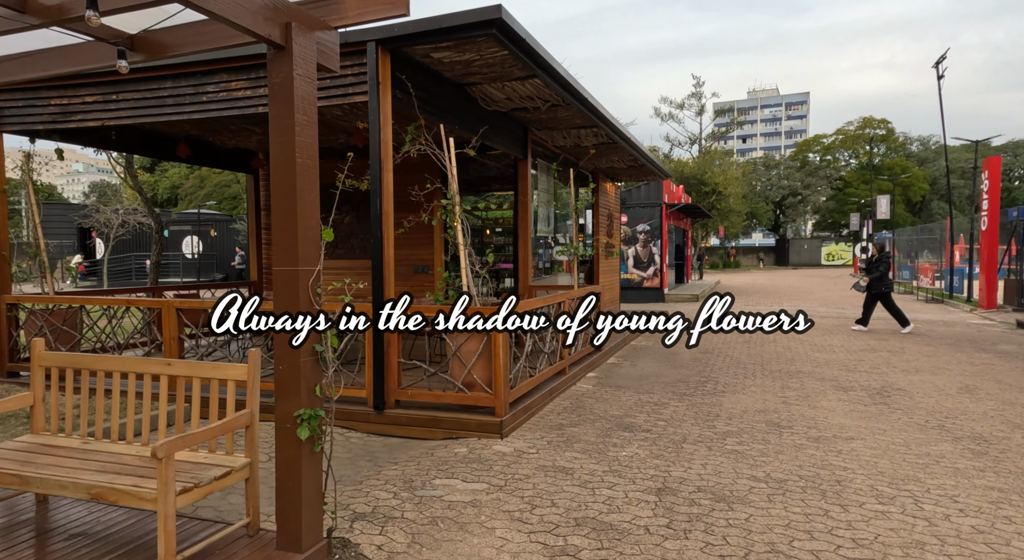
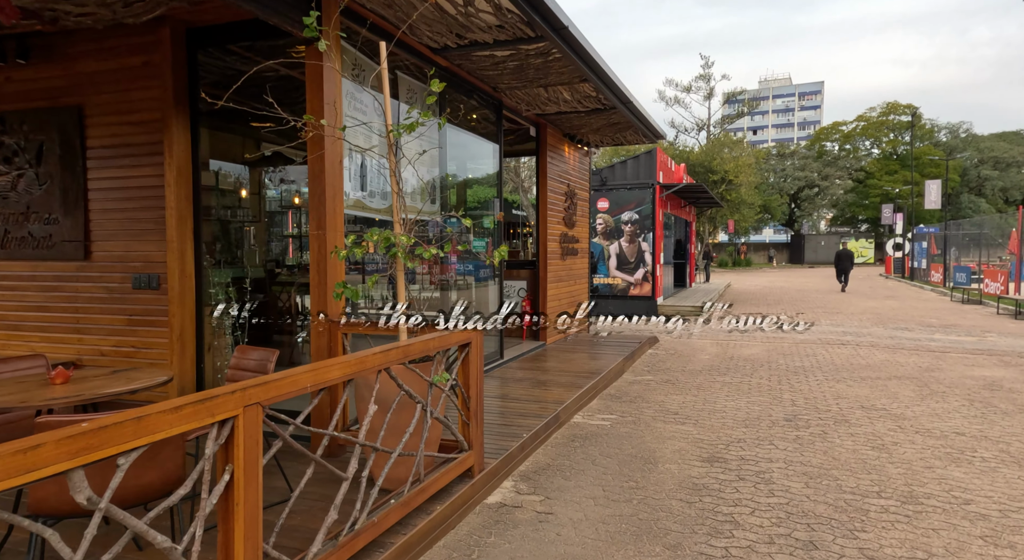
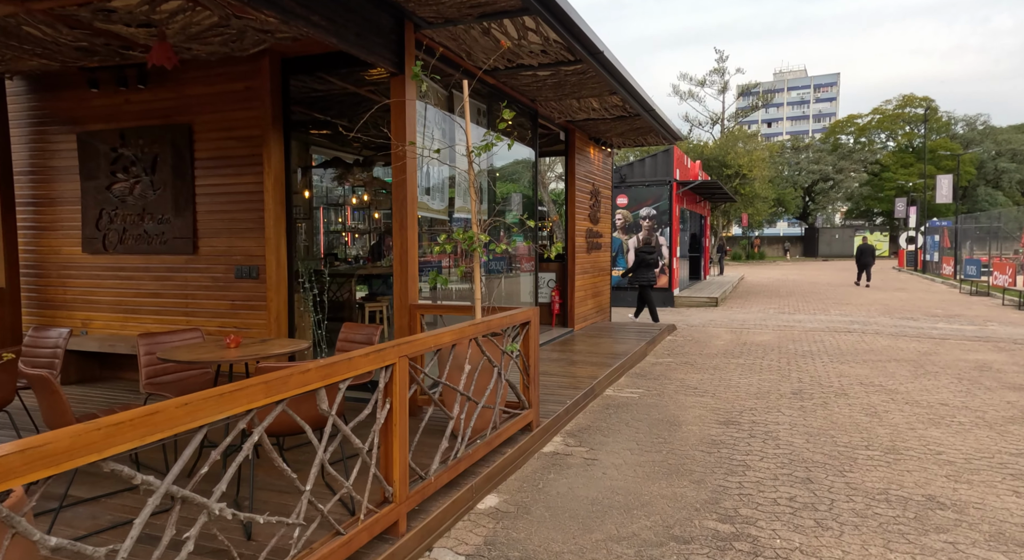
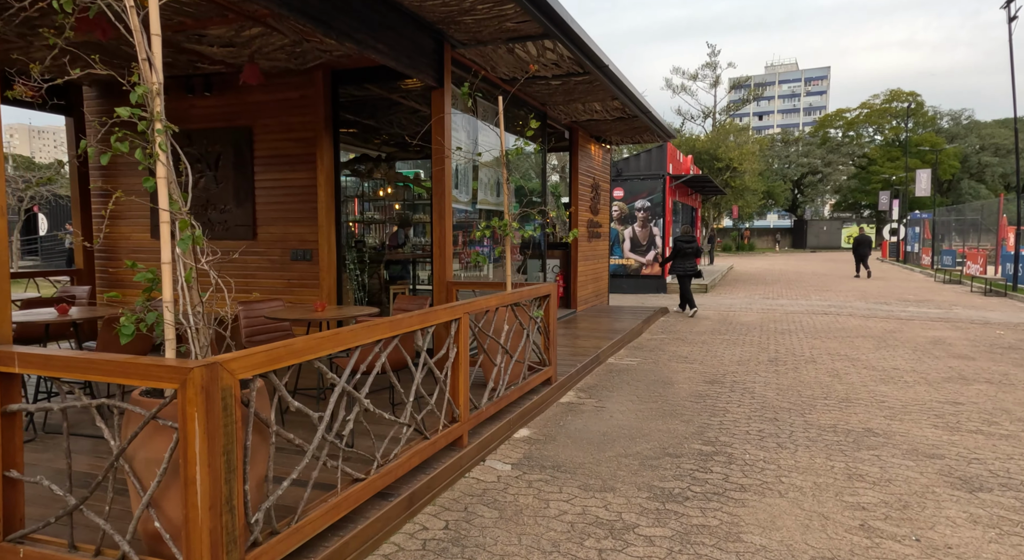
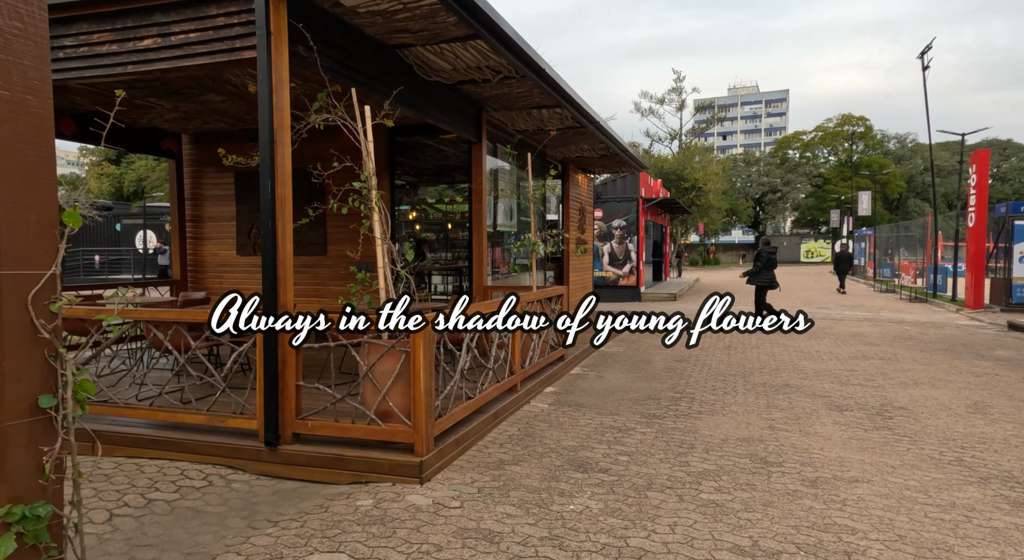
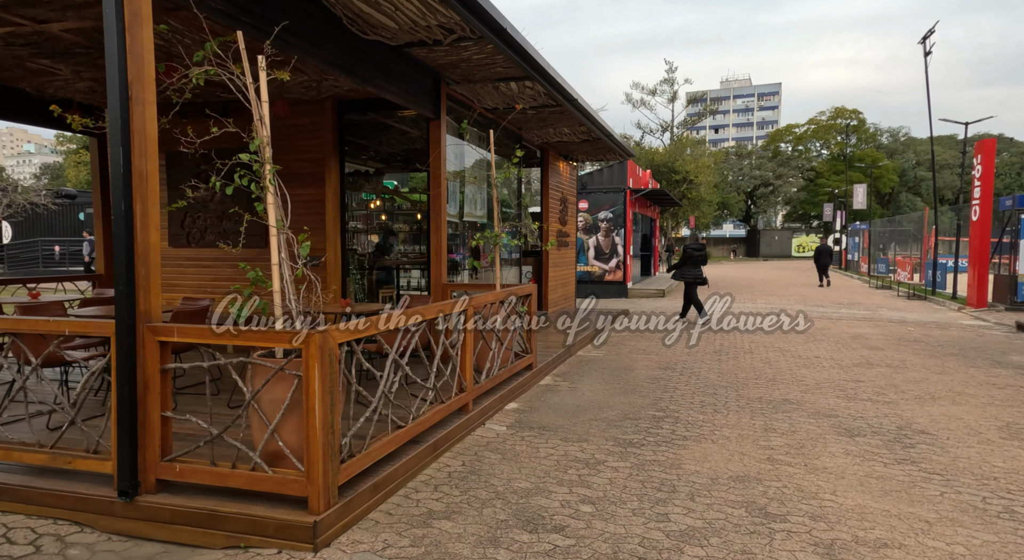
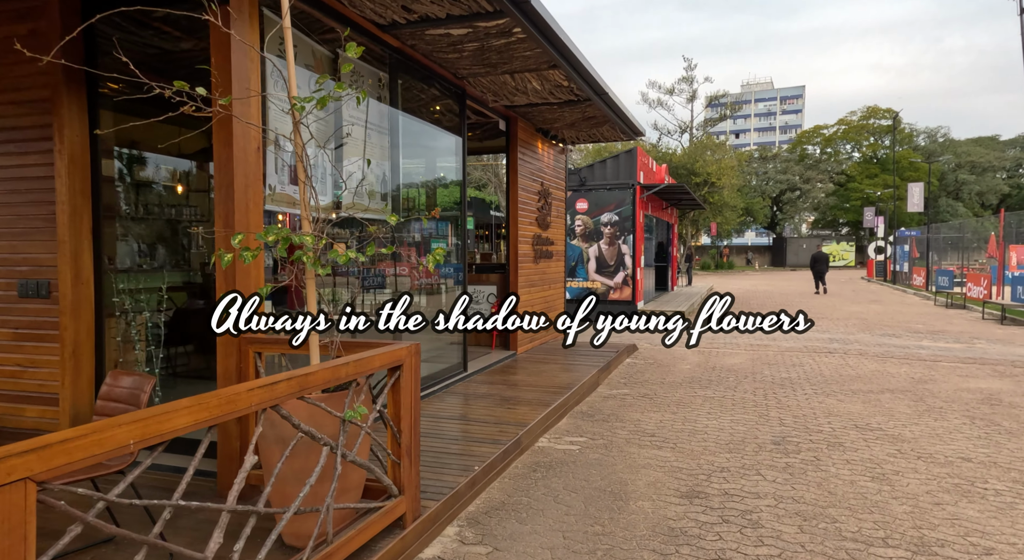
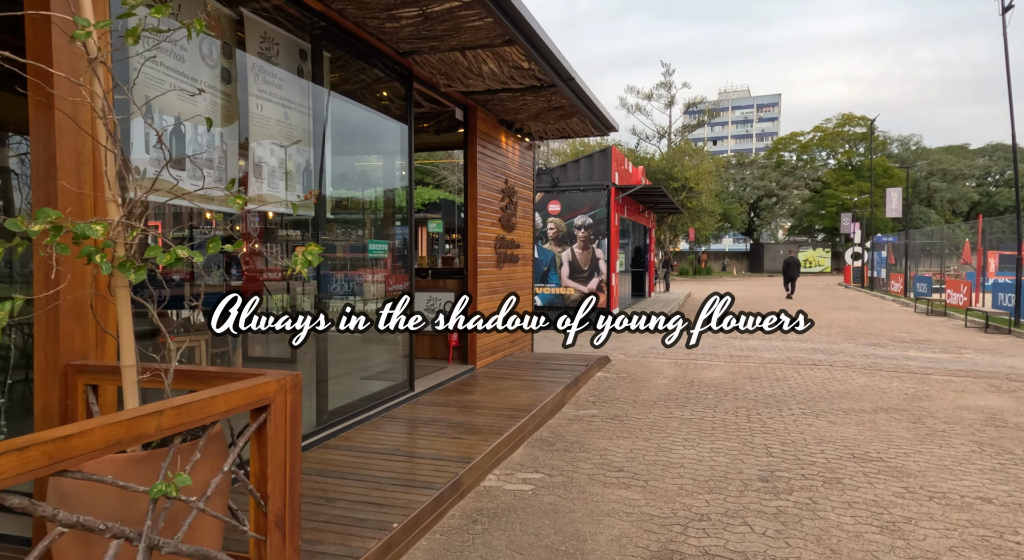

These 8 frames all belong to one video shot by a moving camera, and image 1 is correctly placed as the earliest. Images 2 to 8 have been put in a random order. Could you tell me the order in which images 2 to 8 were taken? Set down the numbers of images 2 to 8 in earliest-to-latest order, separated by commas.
5, 6, 4, 3, 2, 7, 8
